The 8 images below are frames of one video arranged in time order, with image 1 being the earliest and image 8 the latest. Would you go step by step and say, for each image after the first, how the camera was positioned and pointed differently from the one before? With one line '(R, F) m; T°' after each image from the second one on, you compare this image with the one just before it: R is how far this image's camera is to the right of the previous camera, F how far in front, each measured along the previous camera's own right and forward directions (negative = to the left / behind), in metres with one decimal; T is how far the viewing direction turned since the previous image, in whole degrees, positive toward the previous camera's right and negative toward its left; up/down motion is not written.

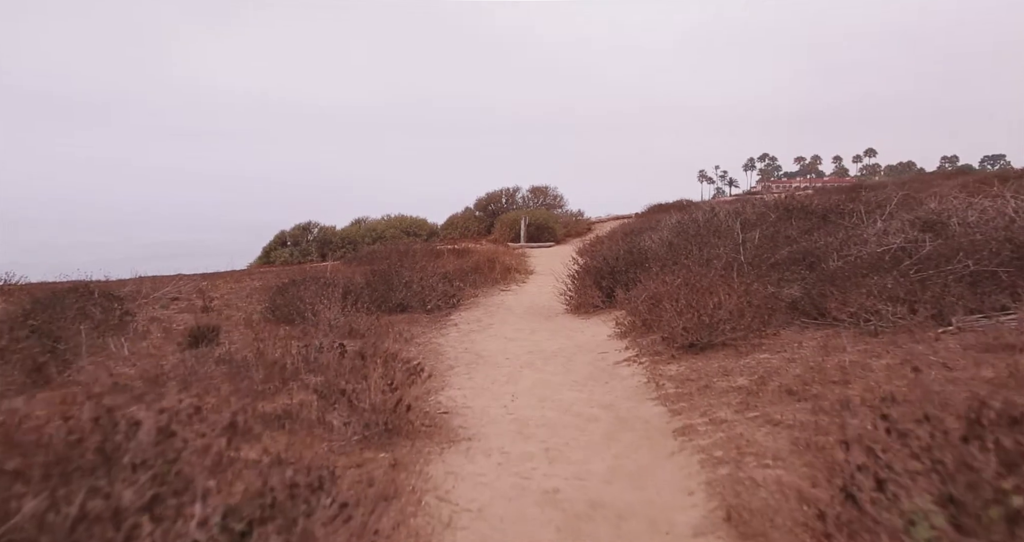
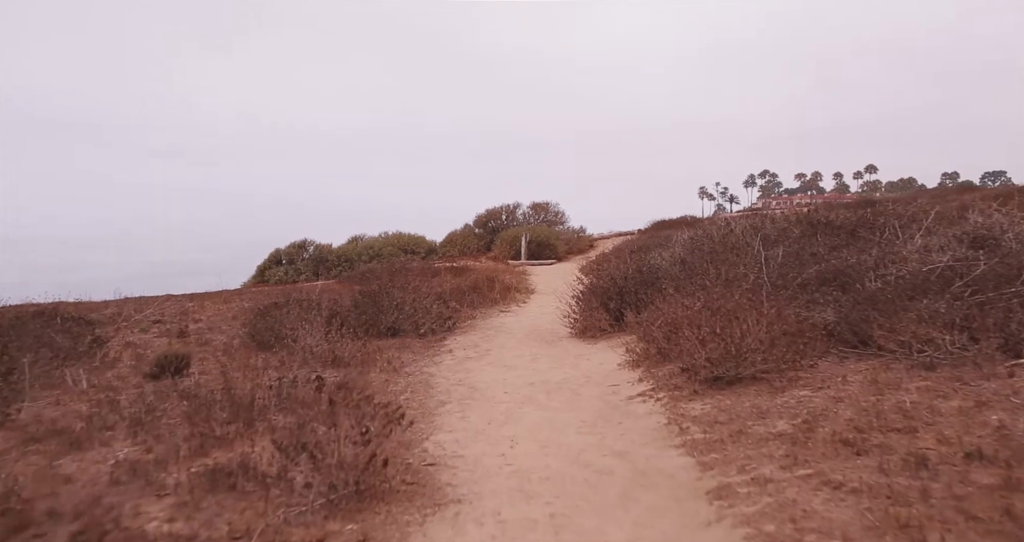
(0.0, +0.7) m; 0°
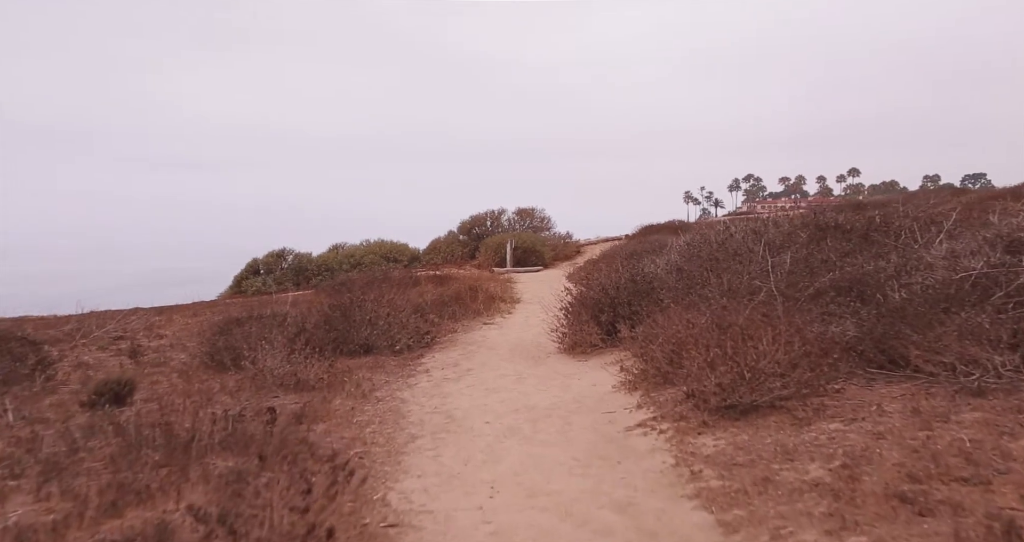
(+0.1, +0.7) m; +1°
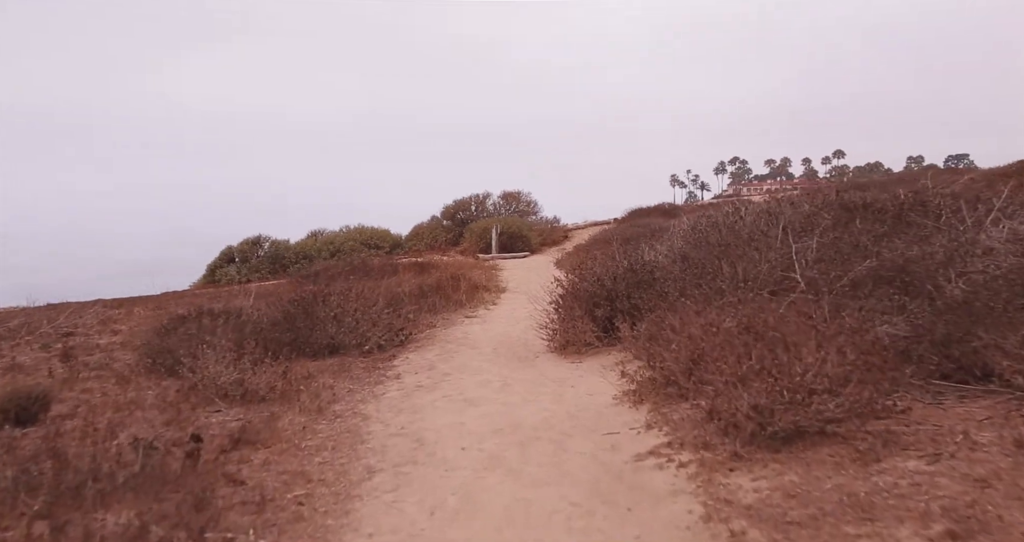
(0.0, +1.0) m; +1°
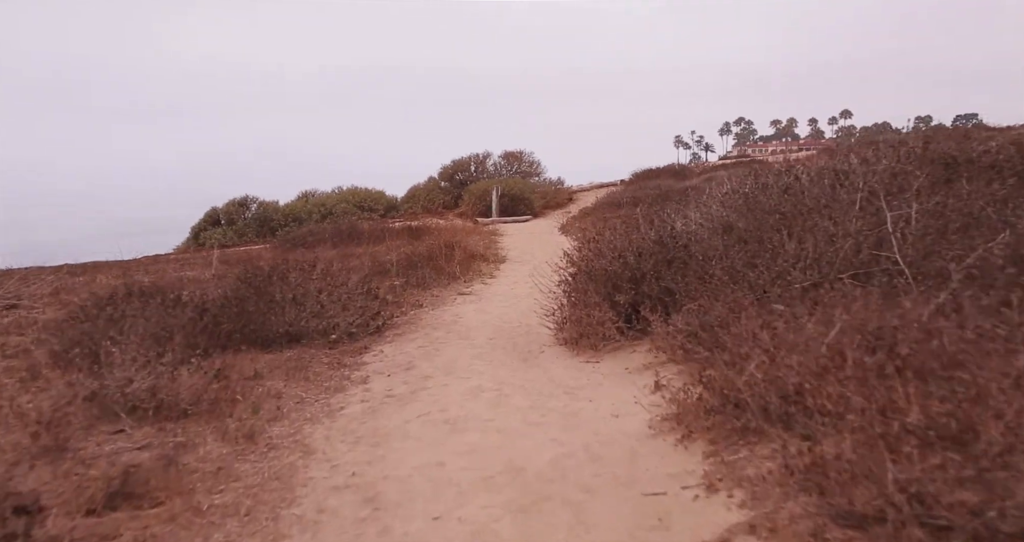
(0.0, +1.4) m; 0°
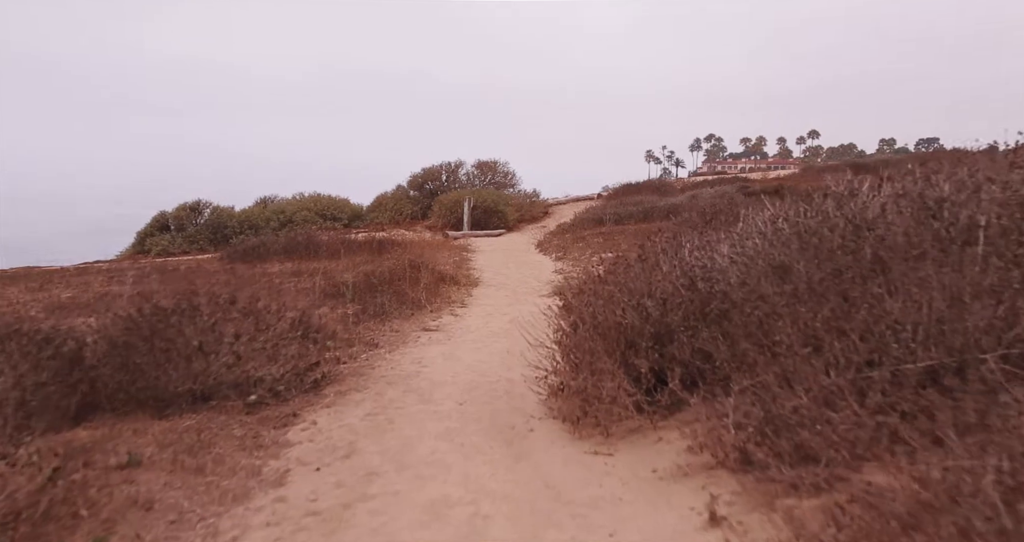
(-0.1, +1.4) m; +3°
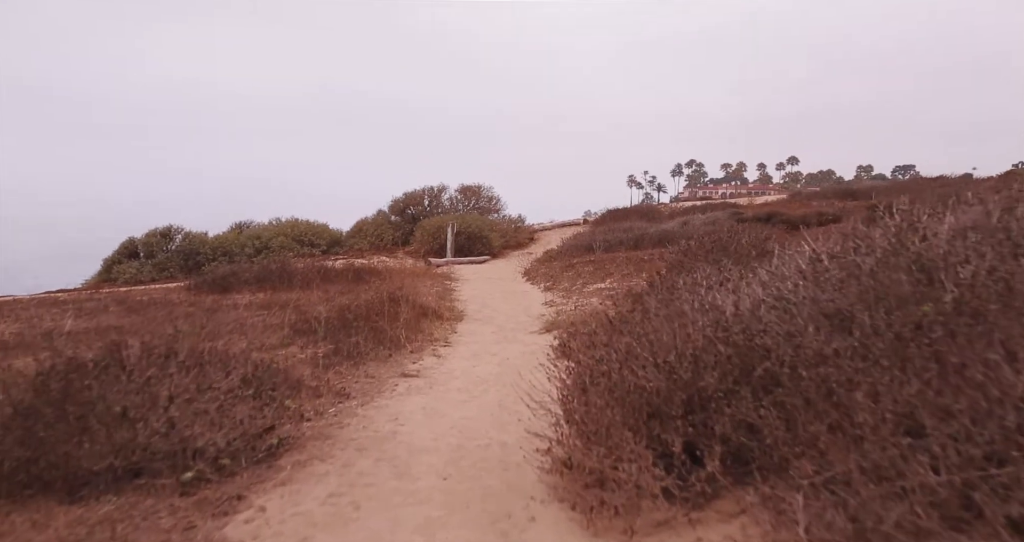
(-0.1, +0.7) m; +2°
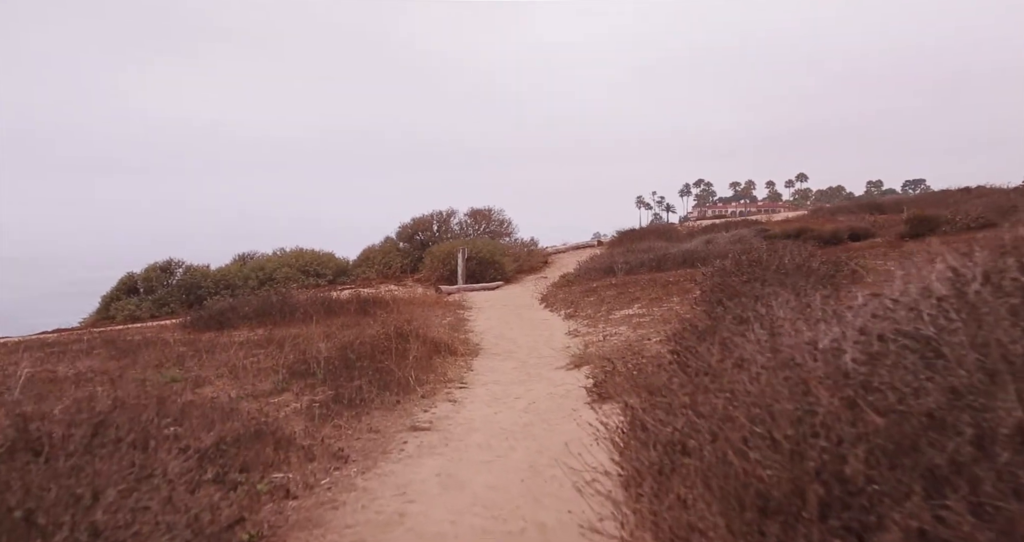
(-0.2, +1.0) m; -1°
